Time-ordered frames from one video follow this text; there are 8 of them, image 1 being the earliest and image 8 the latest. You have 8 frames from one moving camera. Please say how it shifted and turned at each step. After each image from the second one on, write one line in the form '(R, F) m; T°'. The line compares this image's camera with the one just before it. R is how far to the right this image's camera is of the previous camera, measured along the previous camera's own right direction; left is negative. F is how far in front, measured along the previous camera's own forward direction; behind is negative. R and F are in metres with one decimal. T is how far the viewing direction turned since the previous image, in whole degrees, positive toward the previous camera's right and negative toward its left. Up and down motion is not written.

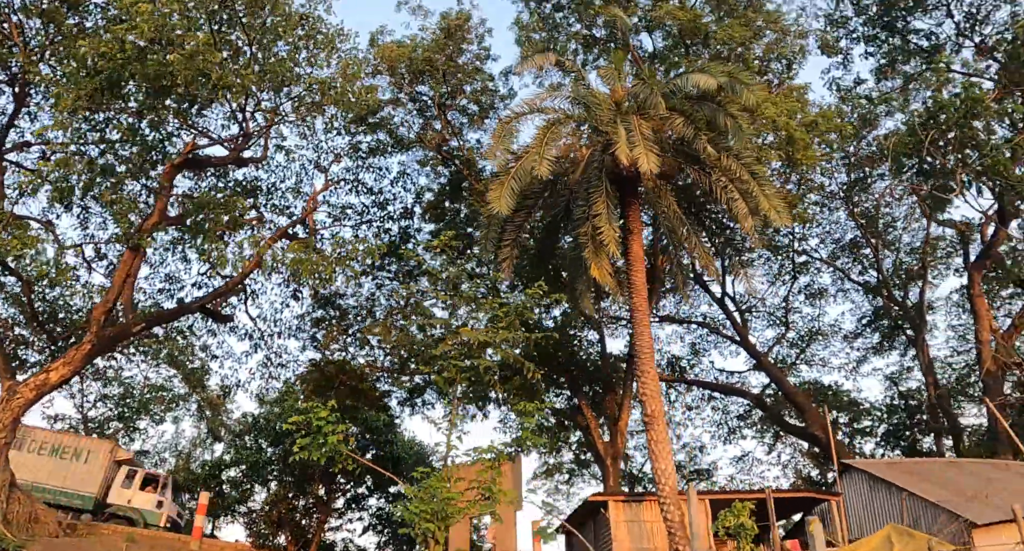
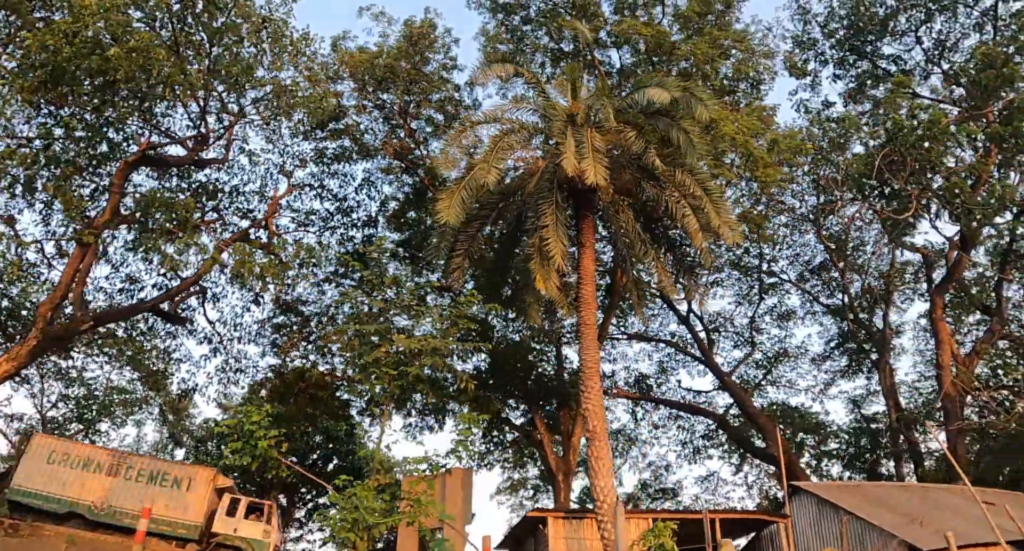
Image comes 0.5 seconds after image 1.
(+0.3, 0.0) m; +1°
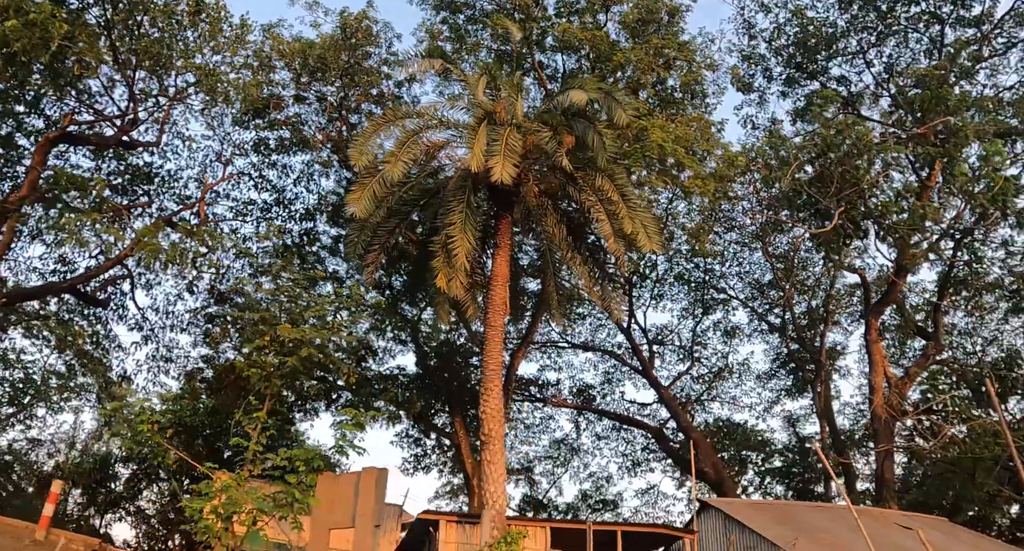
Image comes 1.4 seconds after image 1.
(+0.6, +0.1) m; +1°
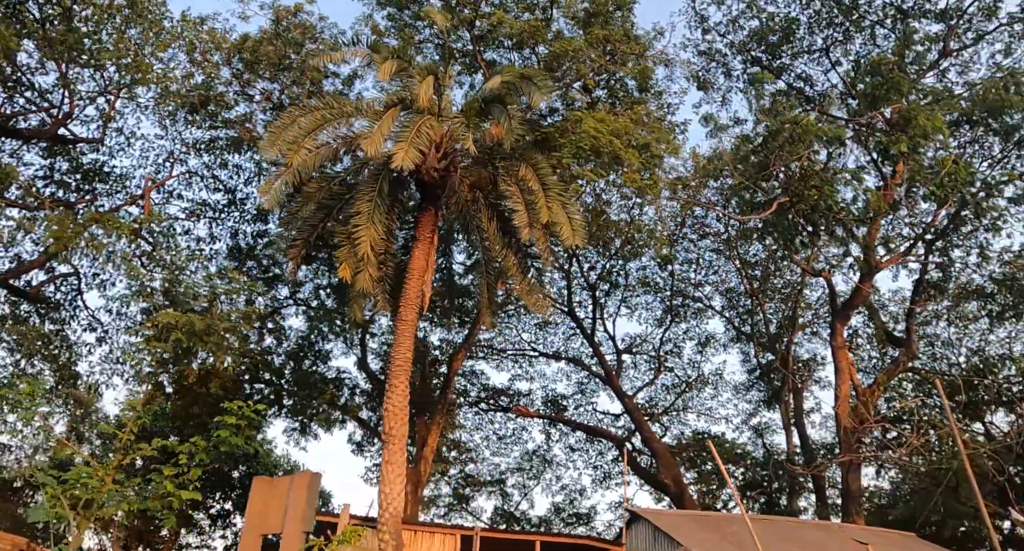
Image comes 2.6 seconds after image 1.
(+0.8, +0.3) m; -2°
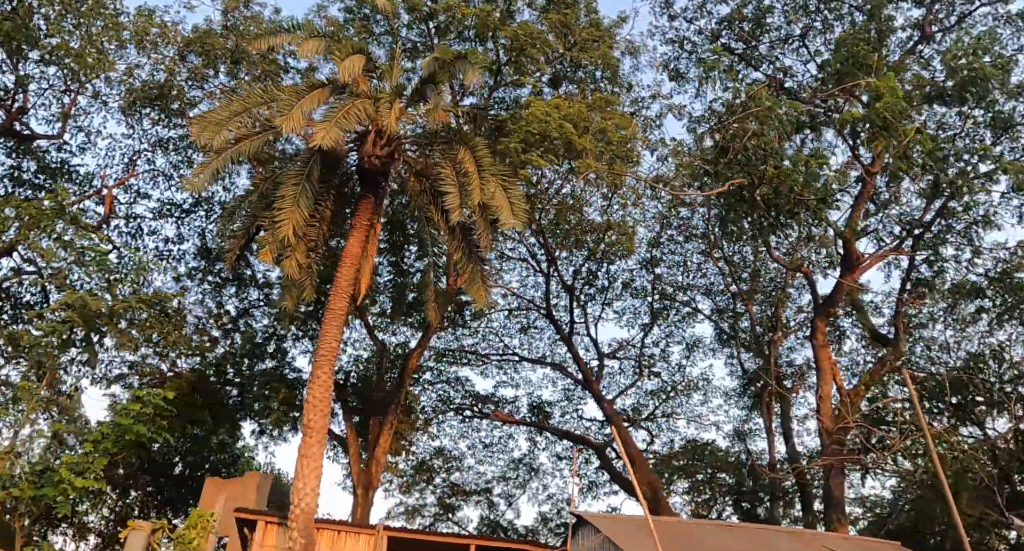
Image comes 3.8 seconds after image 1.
(+0.6, +0.3) m; -2°
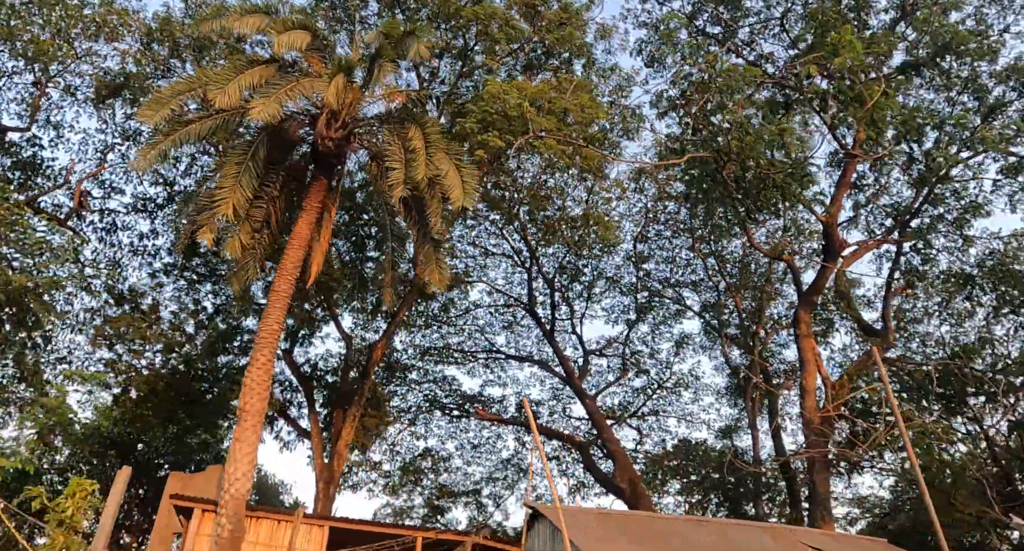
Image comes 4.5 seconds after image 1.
(-0.3, +0.3) m; +2°
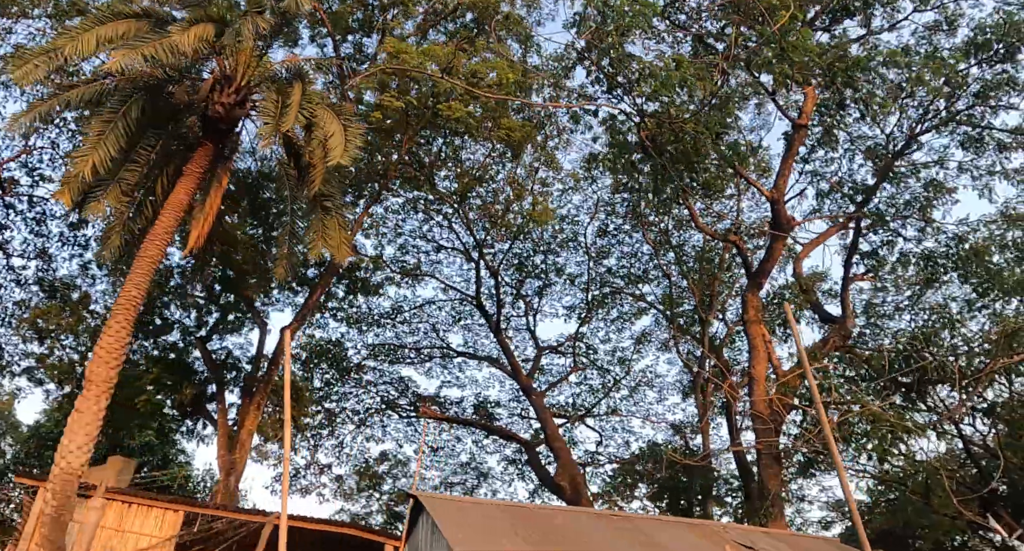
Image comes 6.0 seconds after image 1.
(-0.5, +0.5) m; +5°
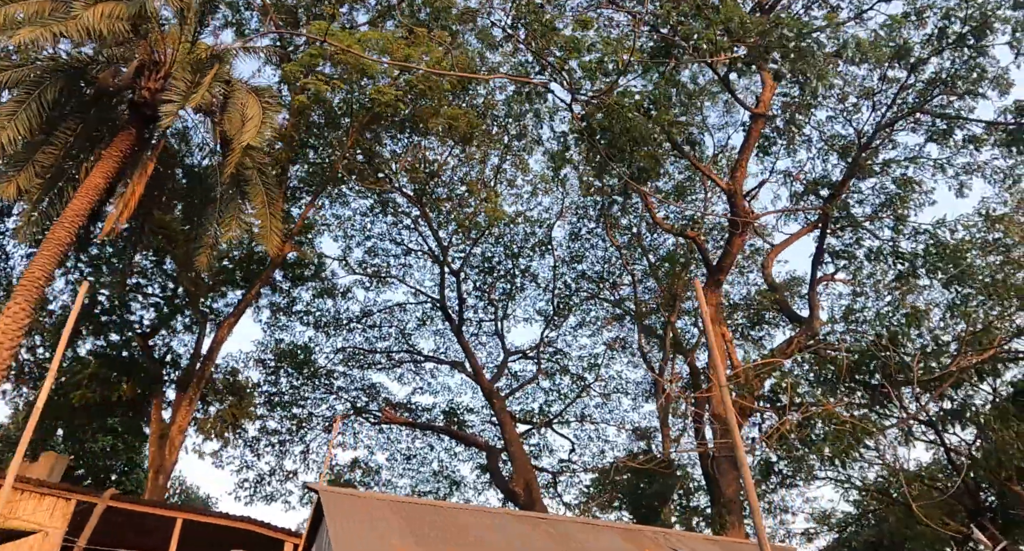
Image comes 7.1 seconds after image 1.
(+0.3, +0.3) m; 0°
